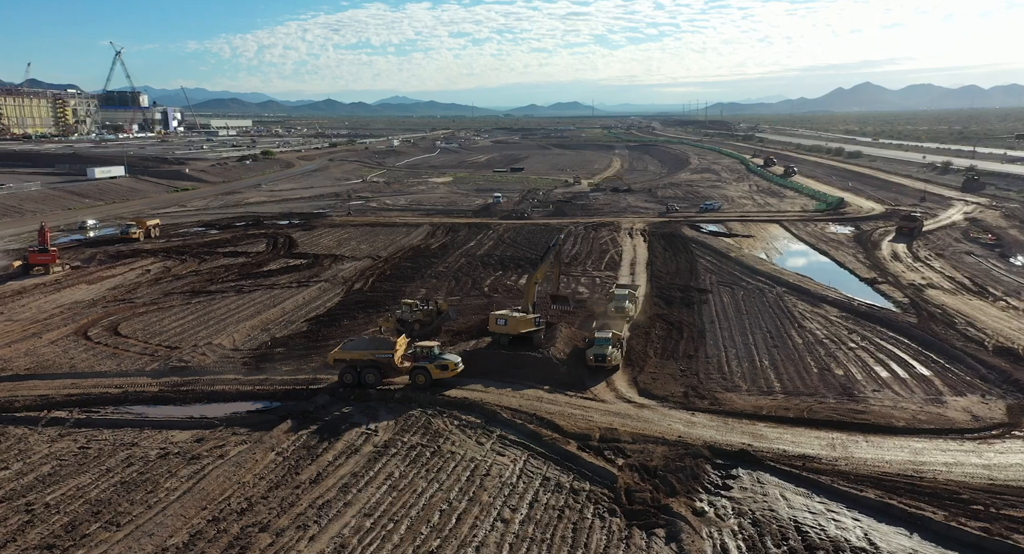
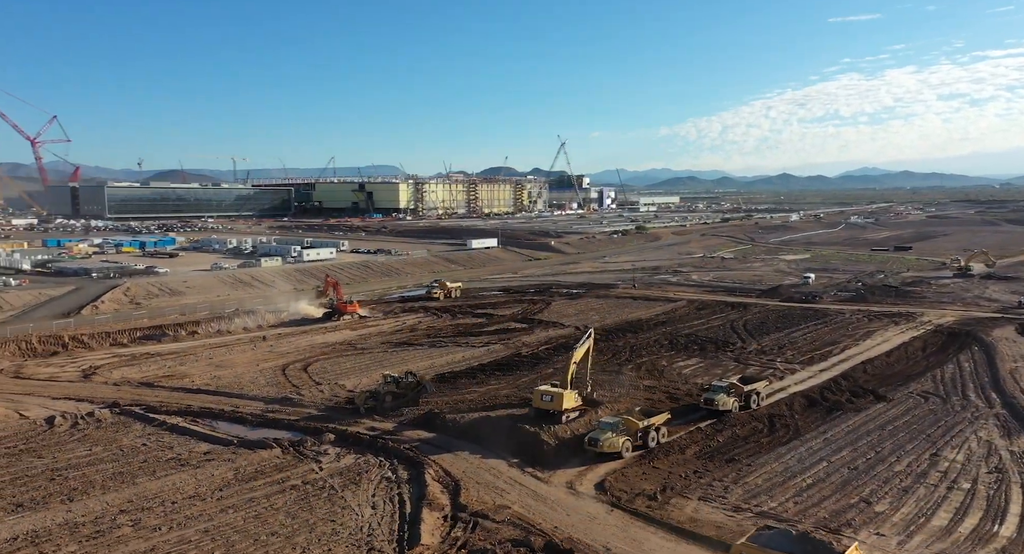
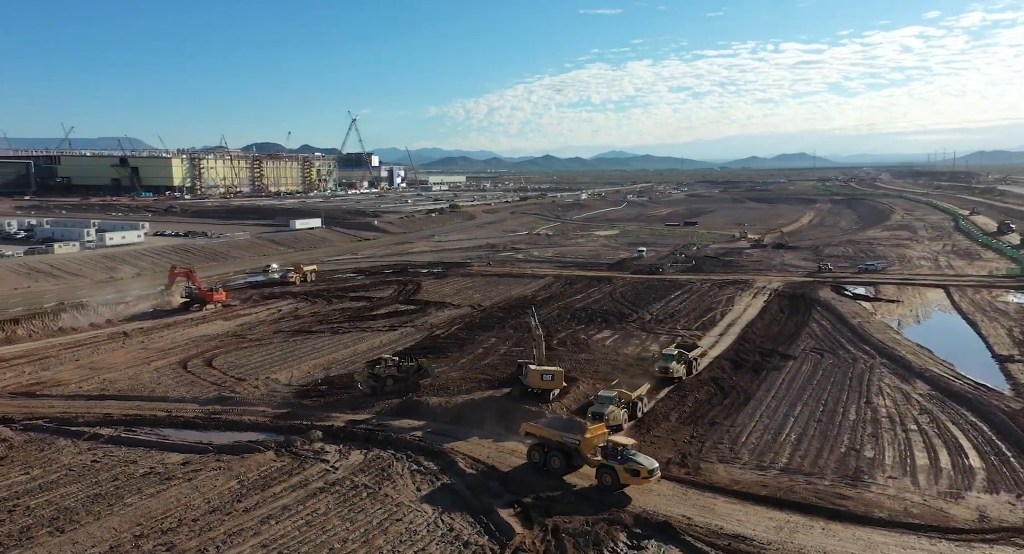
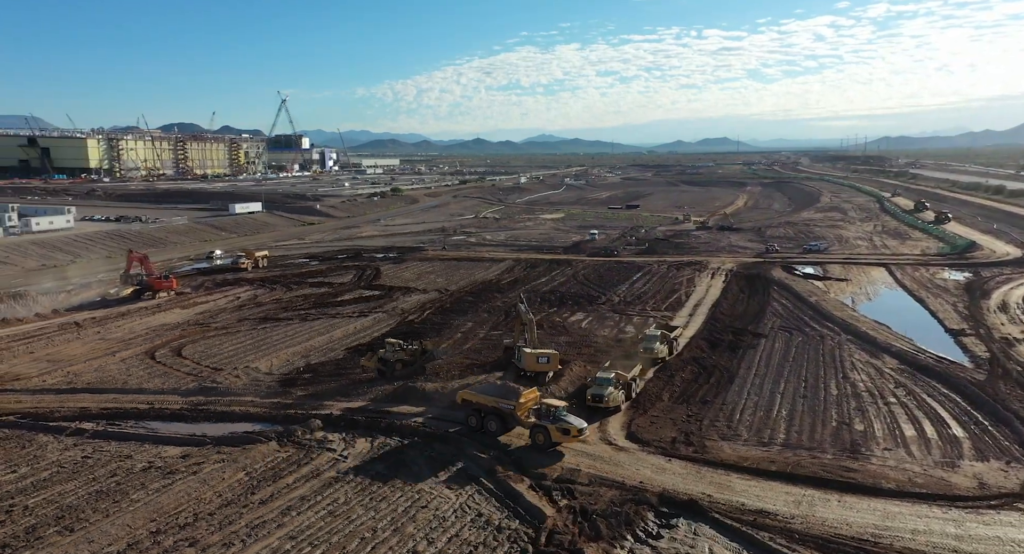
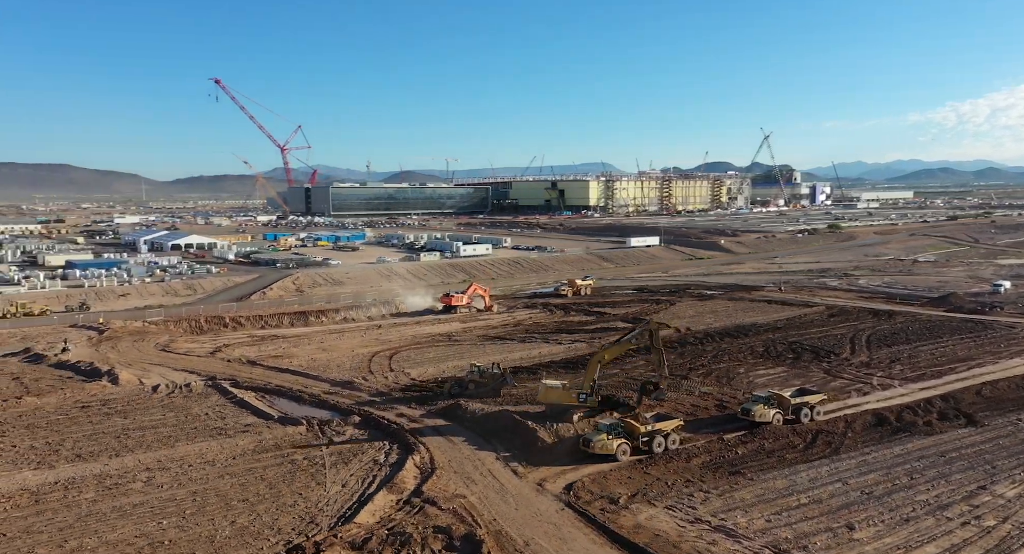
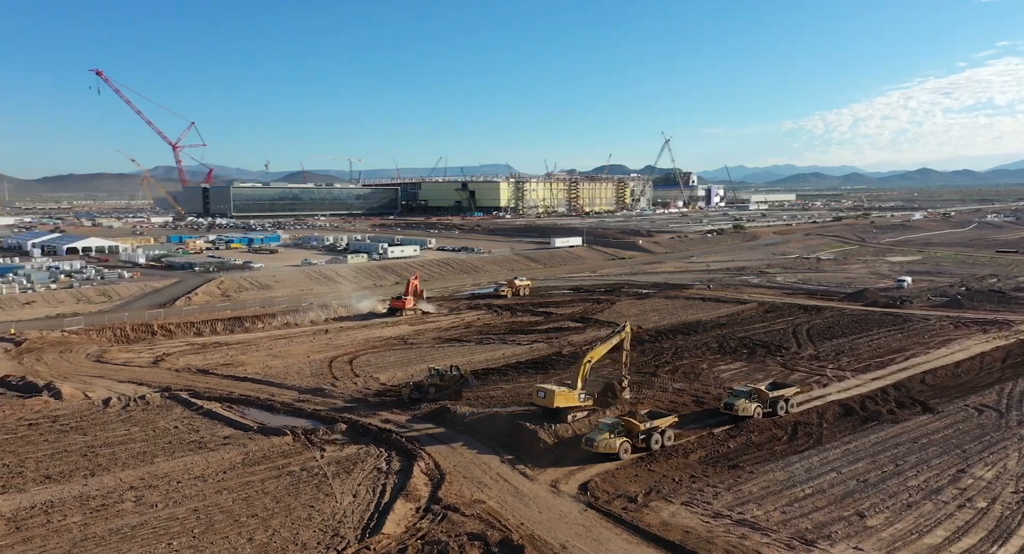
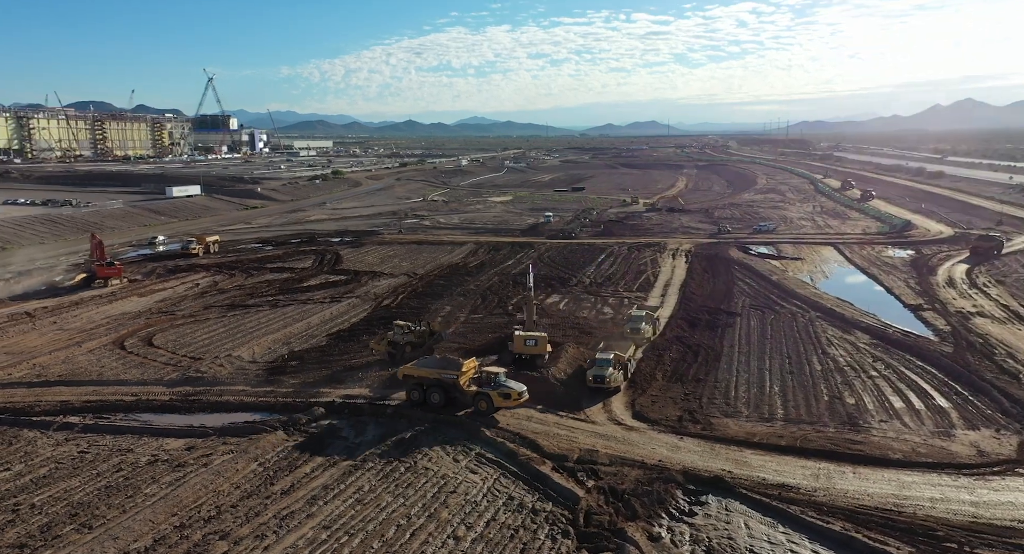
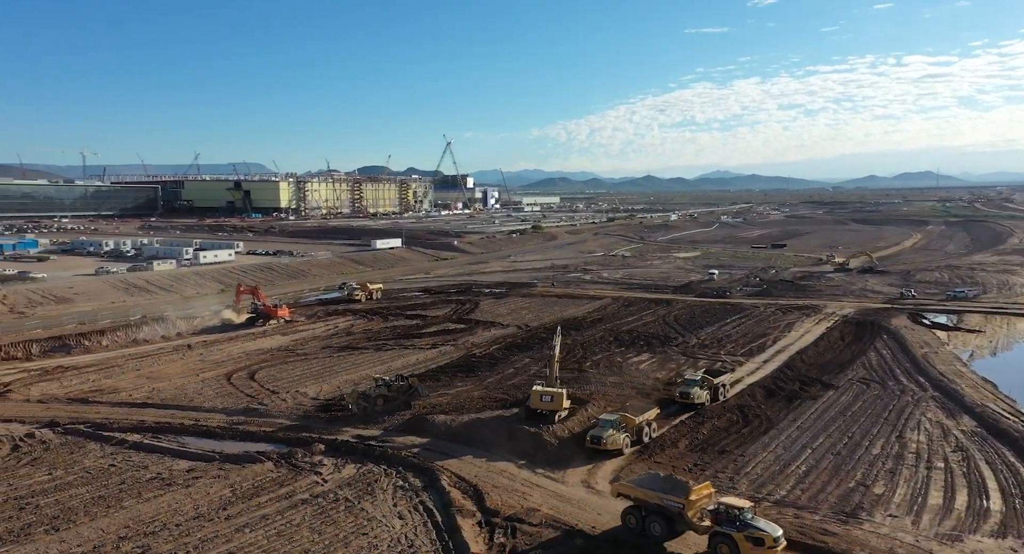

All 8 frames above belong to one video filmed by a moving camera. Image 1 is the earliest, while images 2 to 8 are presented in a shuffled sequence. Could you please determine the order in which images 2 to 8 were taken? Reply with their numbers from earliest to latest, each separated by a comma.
7, 4, 3, 8, 2, 6, 5
